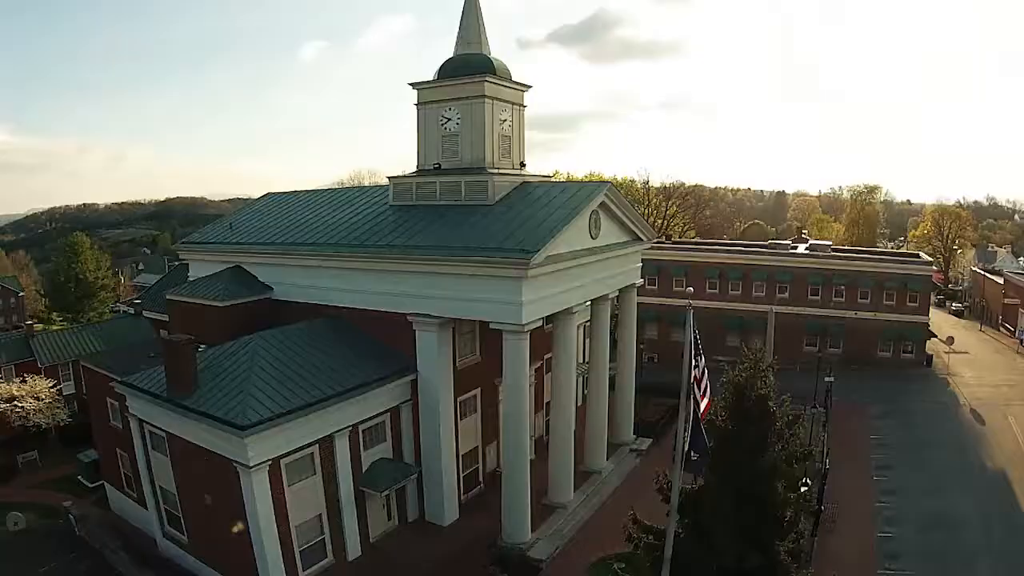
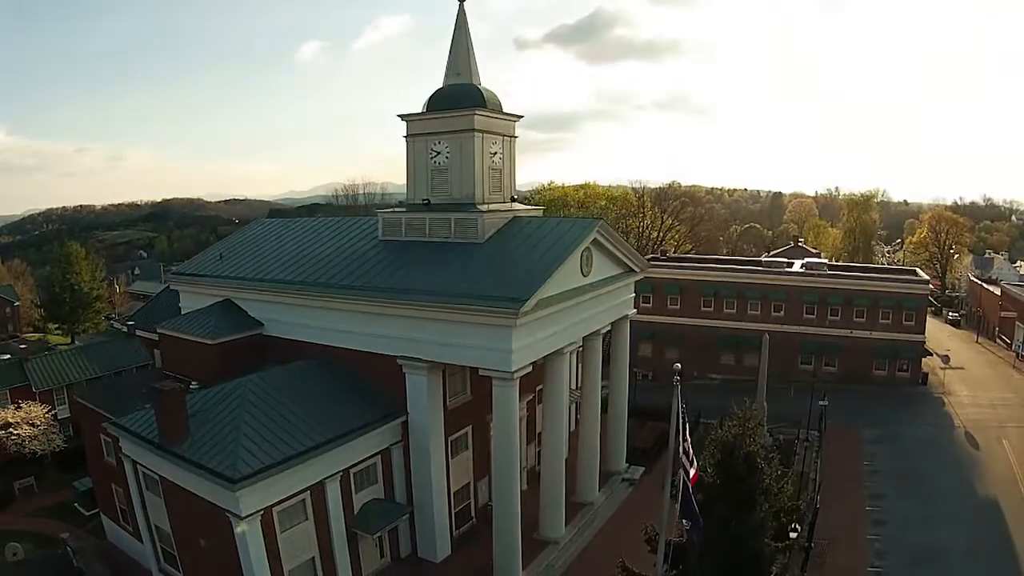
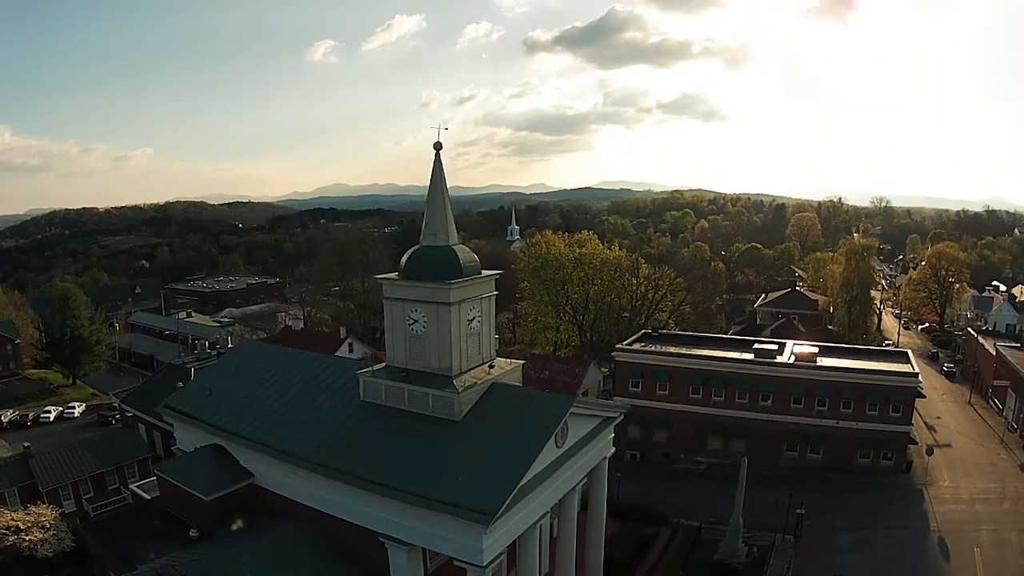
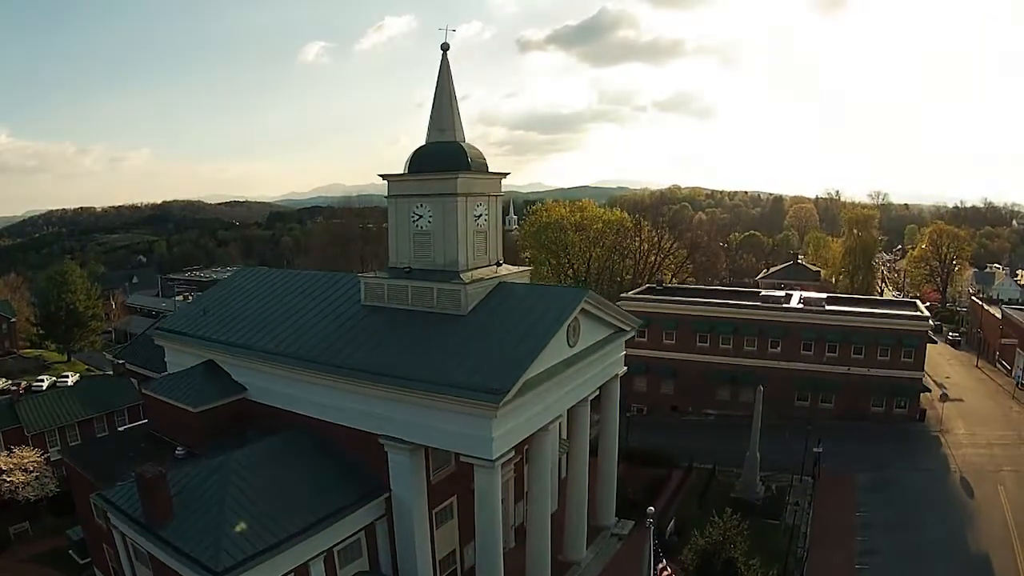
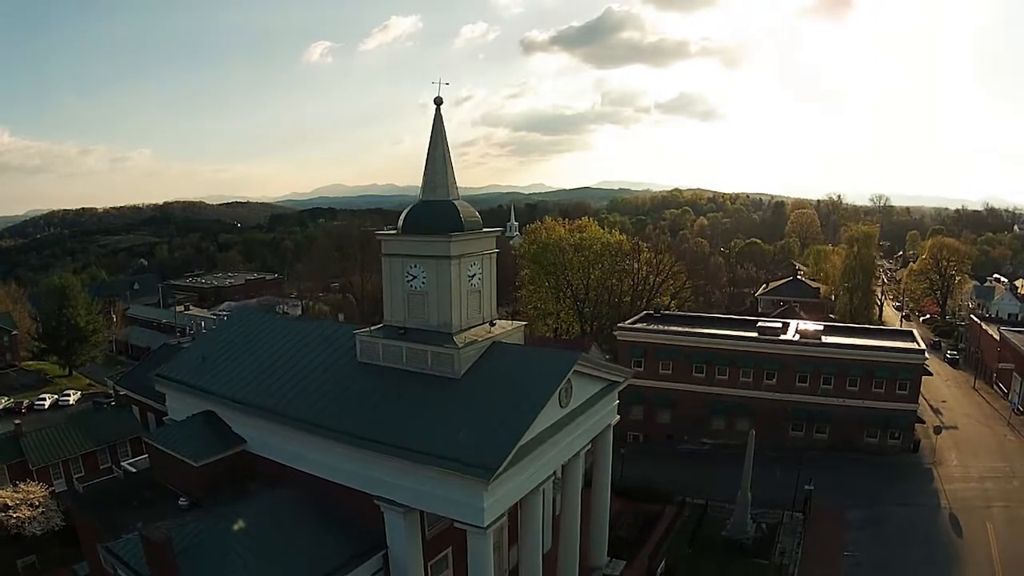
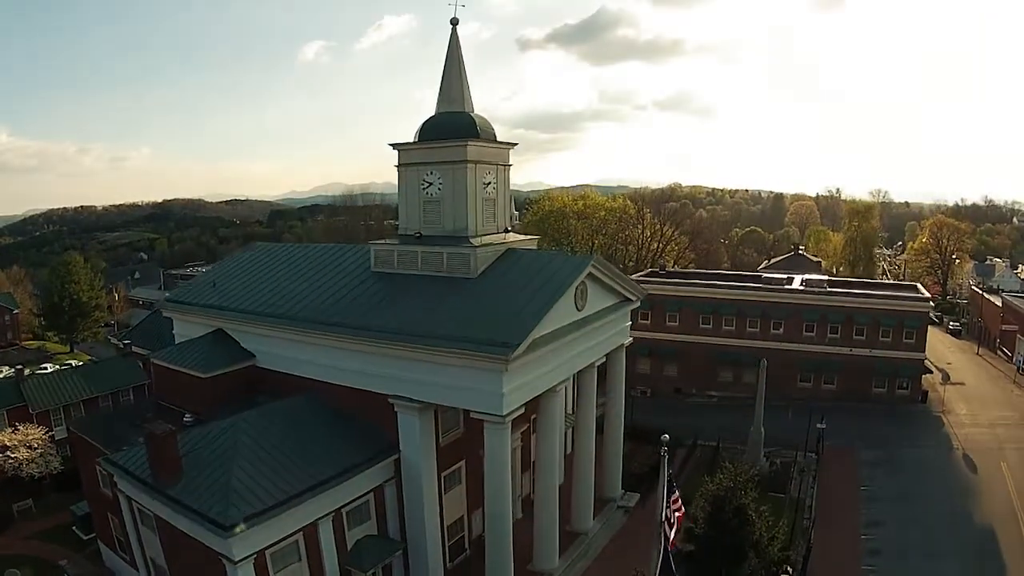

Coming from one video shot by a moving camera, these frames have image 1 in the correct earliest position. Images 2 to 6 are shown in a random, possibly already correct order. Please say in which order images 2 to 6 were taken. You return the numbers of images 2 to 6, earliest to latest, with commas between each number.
2, 6, 4, 5, 3
